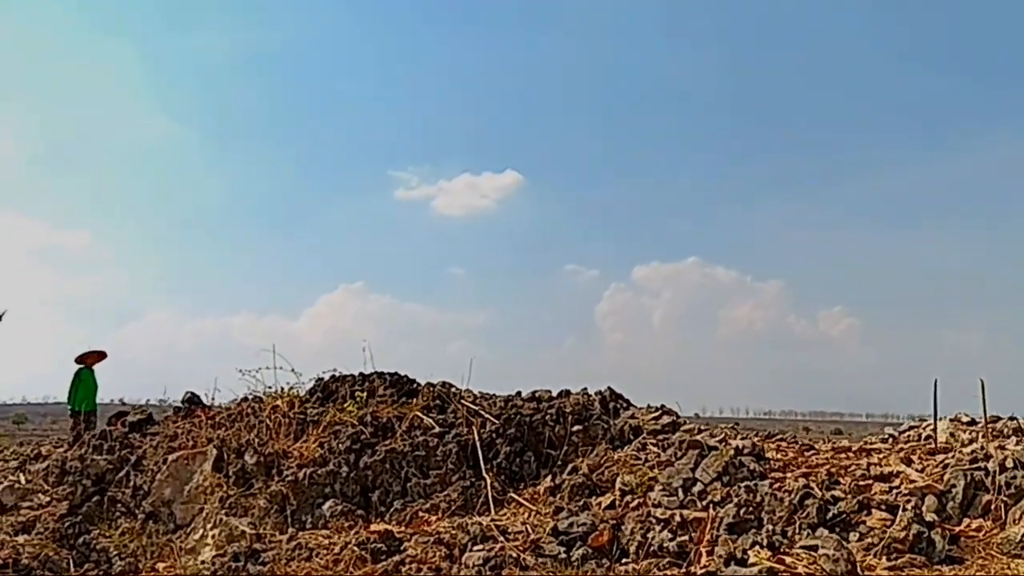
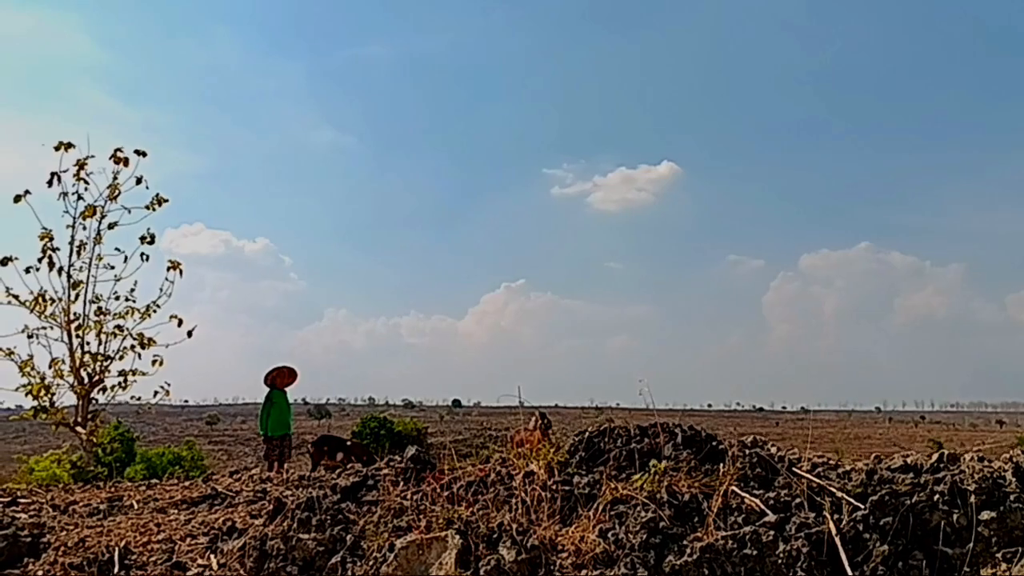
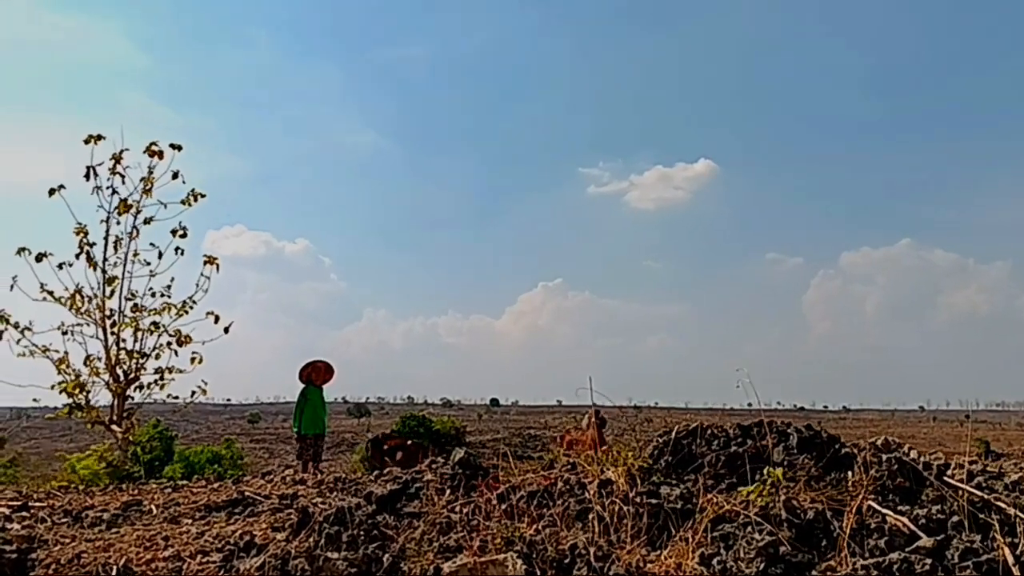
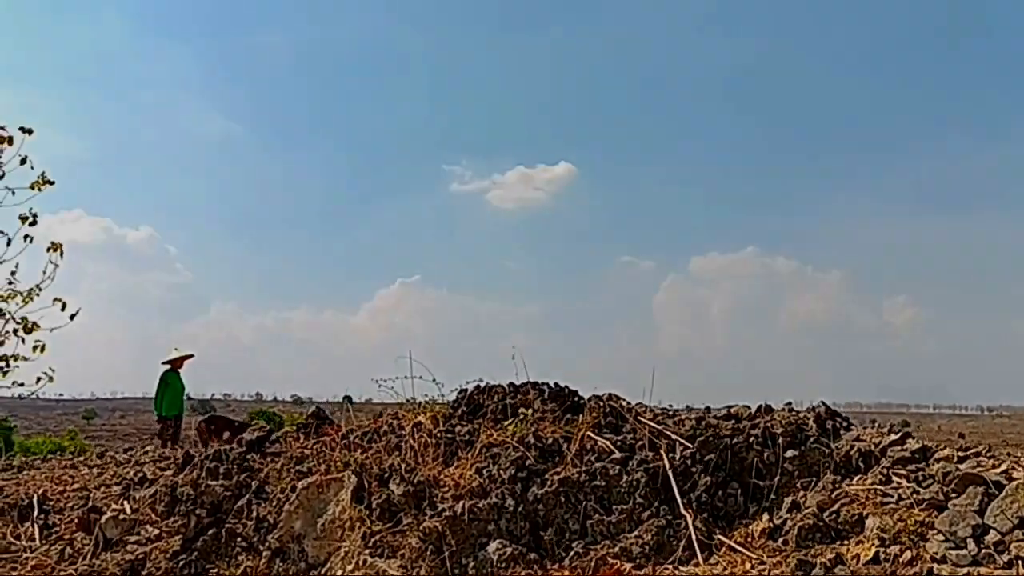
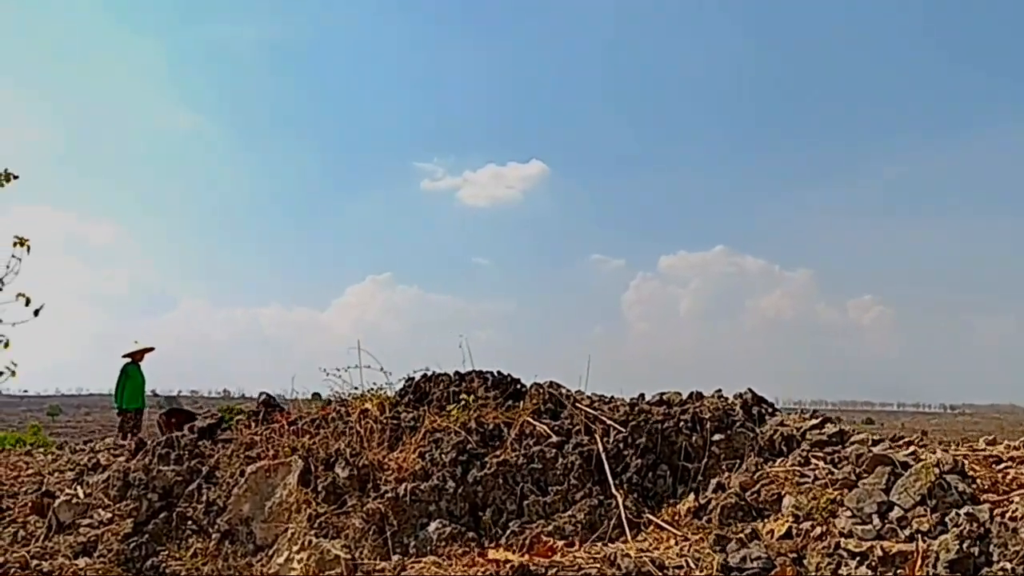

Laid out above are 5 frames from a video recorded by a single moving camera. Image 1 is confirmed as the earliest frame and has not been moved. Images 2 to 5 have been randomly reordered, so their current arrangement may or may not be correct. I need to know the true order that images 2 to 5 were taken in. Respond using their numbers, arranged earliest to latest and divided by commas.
5, 4, 2, 3
